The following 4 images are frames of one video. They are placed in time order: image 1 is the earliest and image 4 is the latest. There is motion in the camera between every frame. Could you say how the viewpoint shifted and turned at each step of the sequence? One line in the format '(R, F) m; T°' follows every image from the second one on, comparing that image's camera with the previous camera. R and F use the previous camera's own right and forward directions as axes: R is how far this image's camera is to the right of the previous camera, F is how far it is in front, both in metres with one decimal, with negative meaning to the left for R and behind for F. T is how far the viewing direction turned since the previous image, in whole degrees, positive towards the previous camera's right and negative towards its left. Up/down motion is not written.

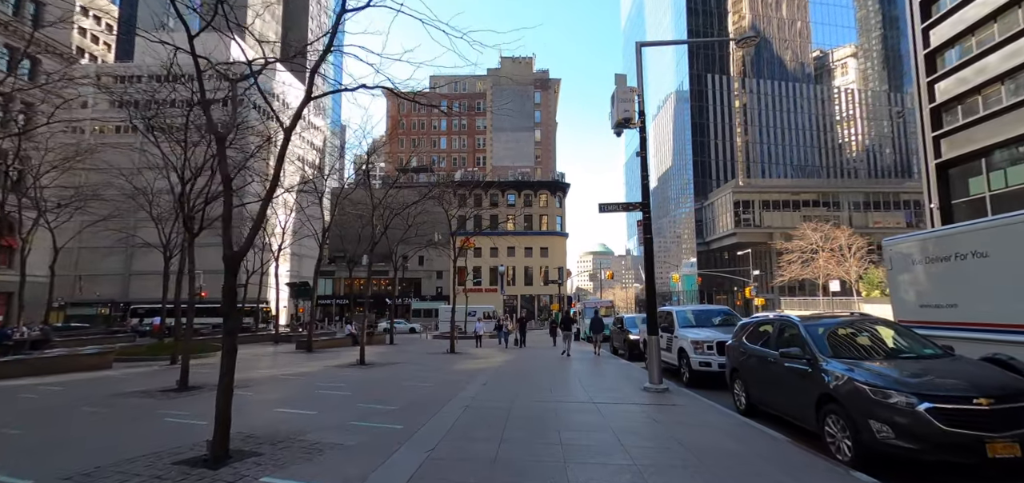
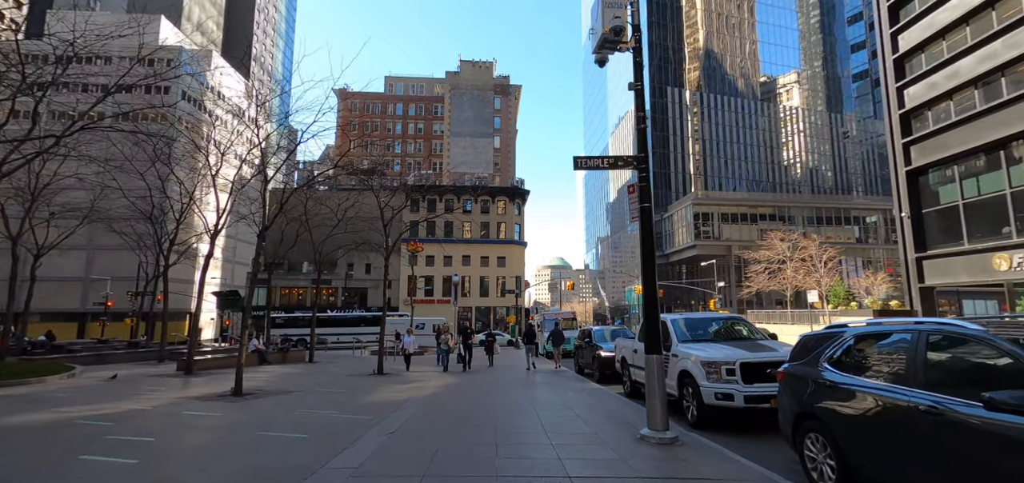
(+0.4, +3.1) m; +5°
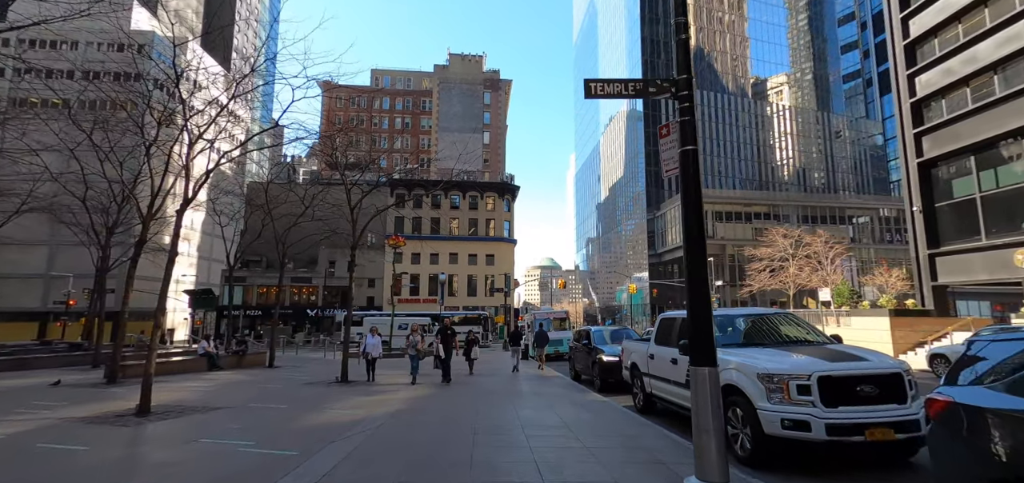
(+0.1, +1.9) m; +1°
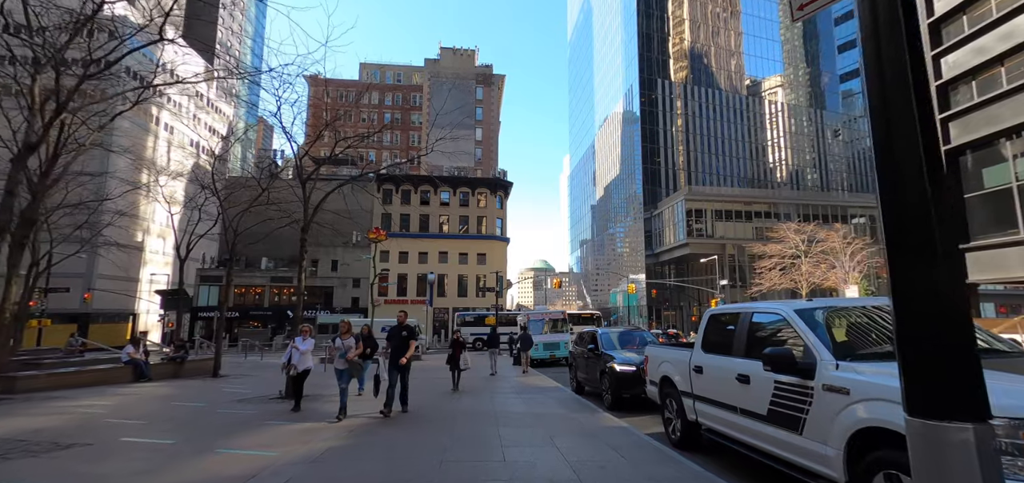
(+0.1, +2.3) m; +1°
